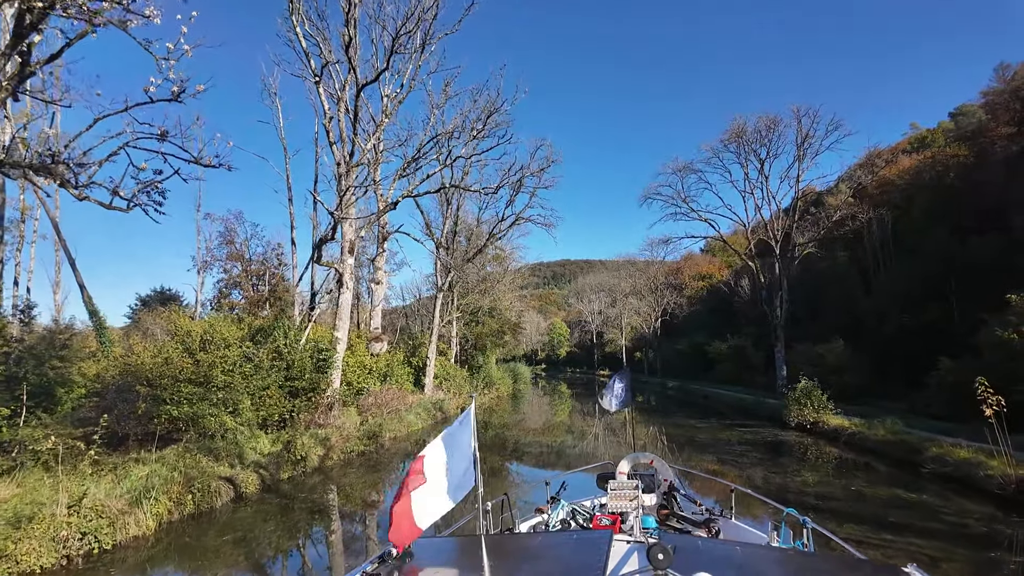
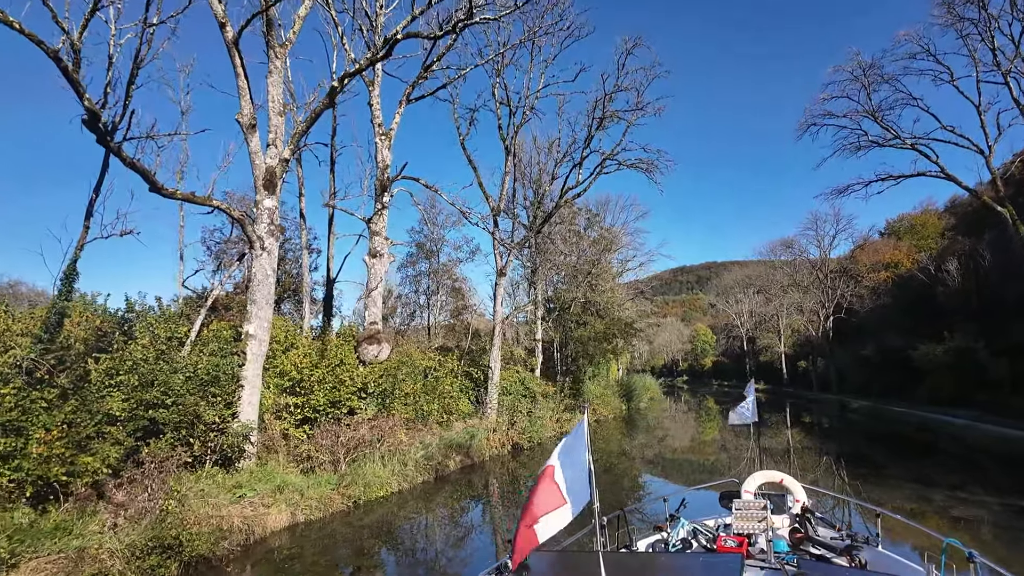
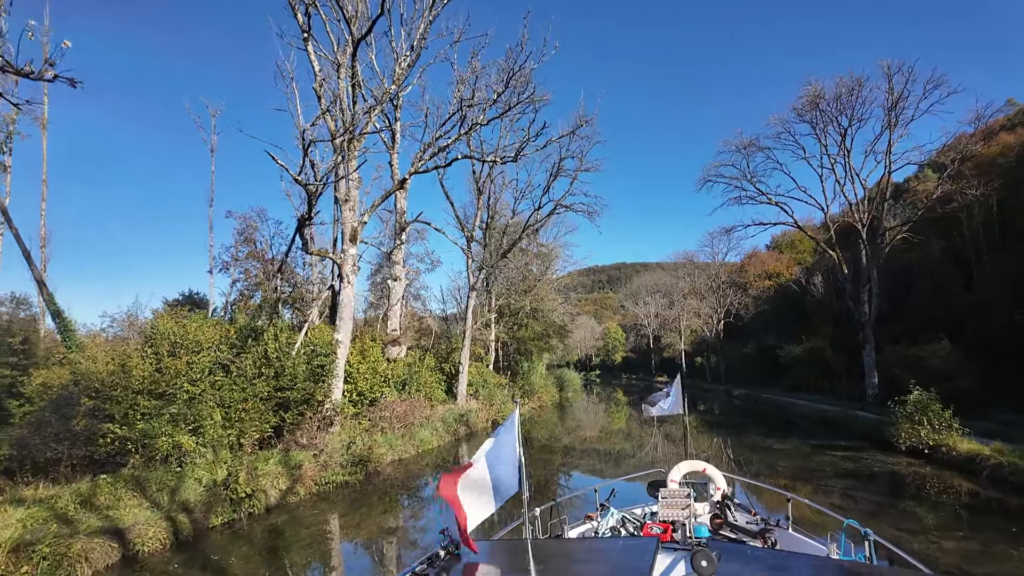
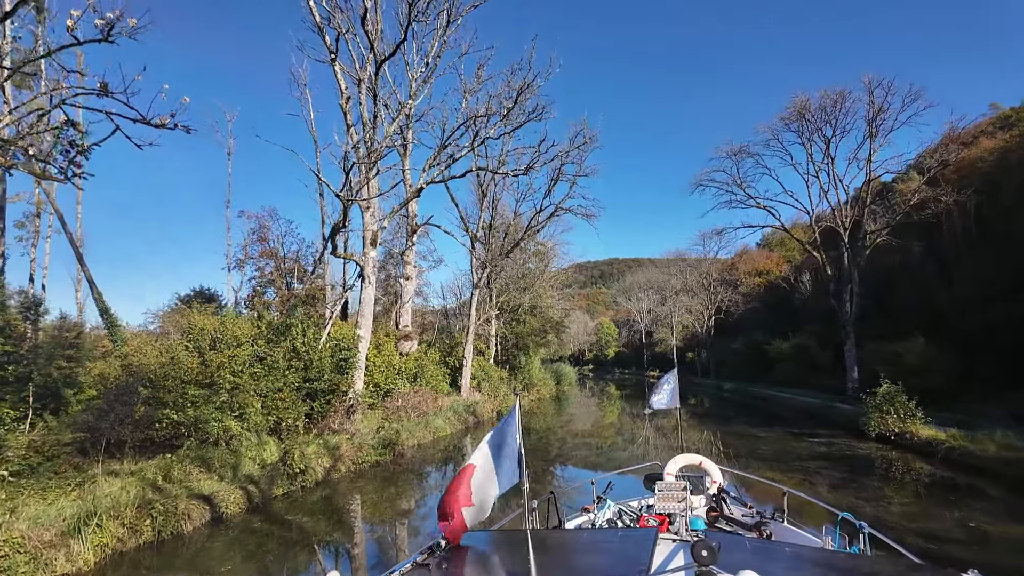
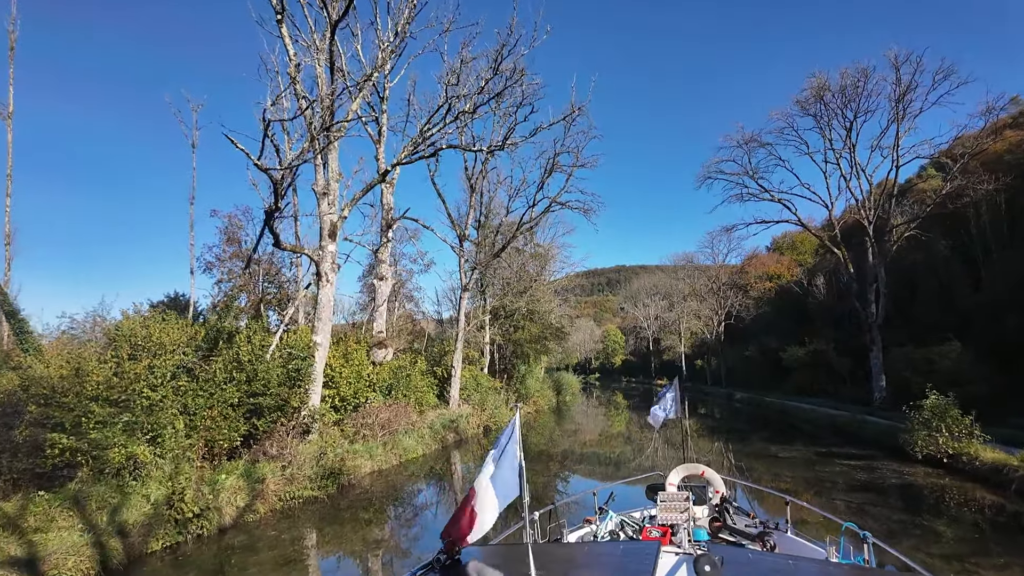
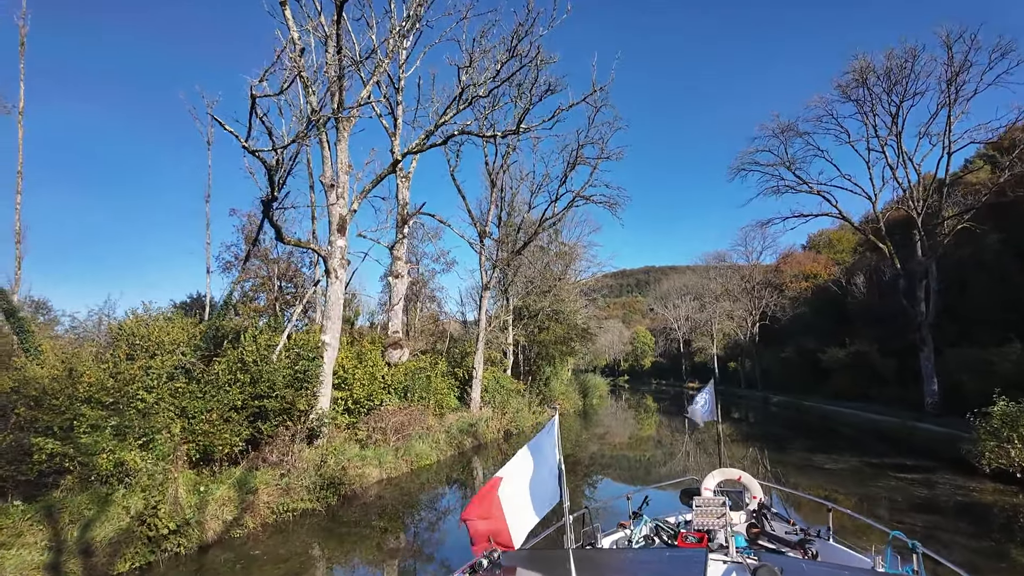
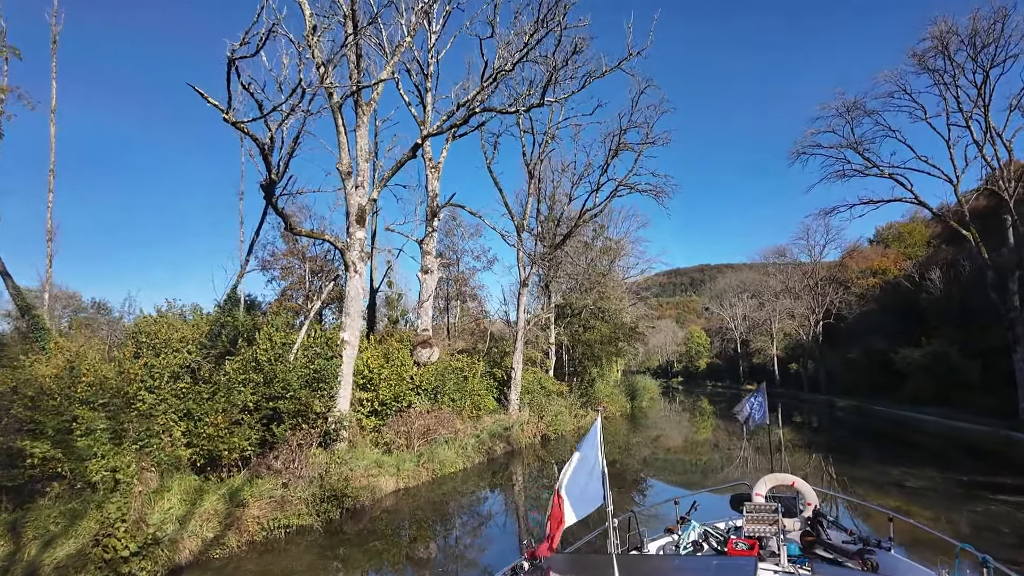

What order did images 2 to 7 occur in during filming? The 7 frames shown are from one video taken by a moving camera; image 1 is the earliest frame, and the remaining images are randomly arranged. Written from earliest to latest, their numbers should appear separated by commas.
4, 3, 5, 6, 7, 2
